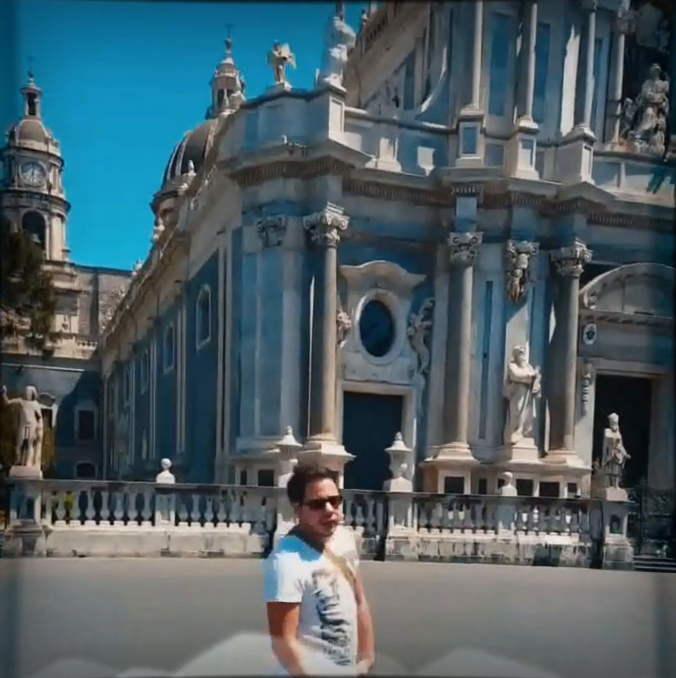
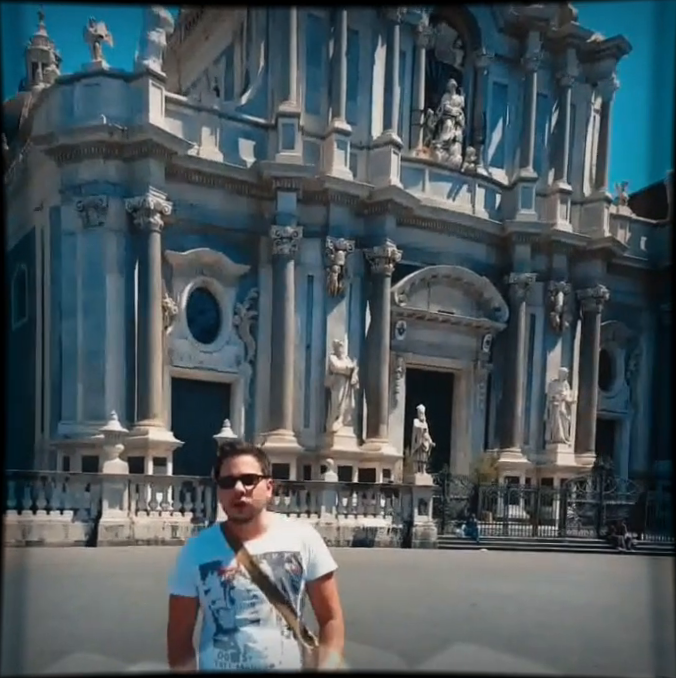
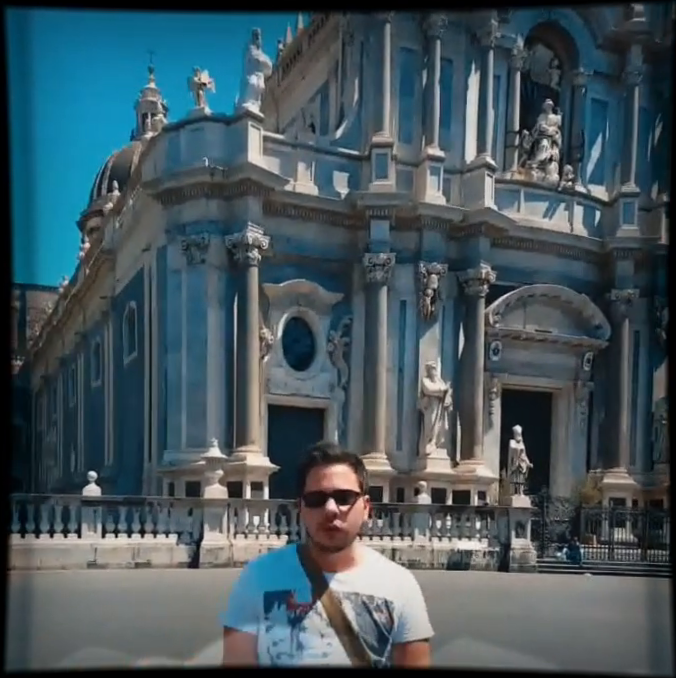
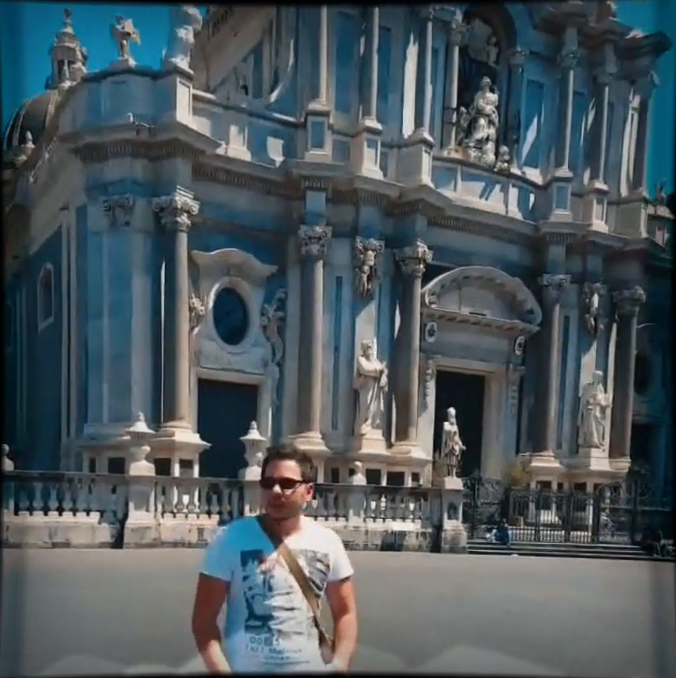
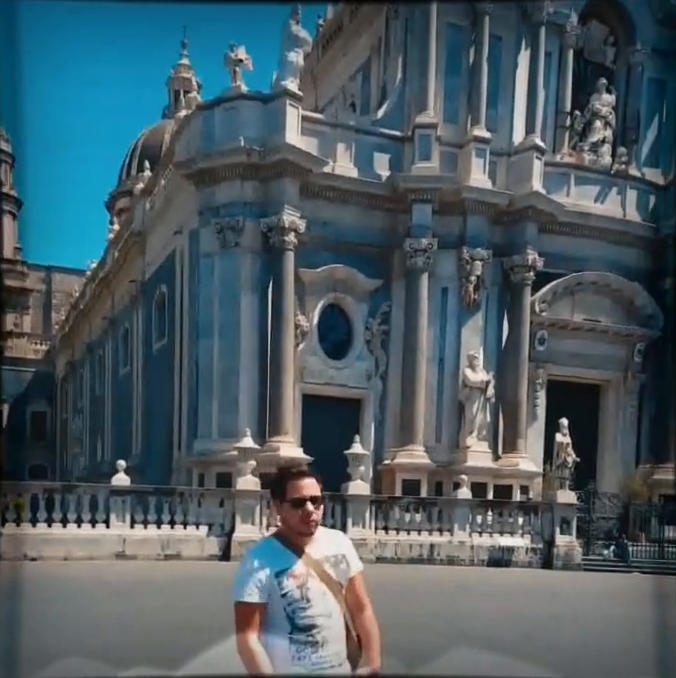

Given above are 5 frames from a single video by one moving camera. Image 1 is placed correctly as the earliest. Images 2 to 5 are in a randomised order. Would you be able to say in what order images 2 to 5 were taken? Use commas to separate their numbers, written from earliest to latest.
5, 4, 2, 3
